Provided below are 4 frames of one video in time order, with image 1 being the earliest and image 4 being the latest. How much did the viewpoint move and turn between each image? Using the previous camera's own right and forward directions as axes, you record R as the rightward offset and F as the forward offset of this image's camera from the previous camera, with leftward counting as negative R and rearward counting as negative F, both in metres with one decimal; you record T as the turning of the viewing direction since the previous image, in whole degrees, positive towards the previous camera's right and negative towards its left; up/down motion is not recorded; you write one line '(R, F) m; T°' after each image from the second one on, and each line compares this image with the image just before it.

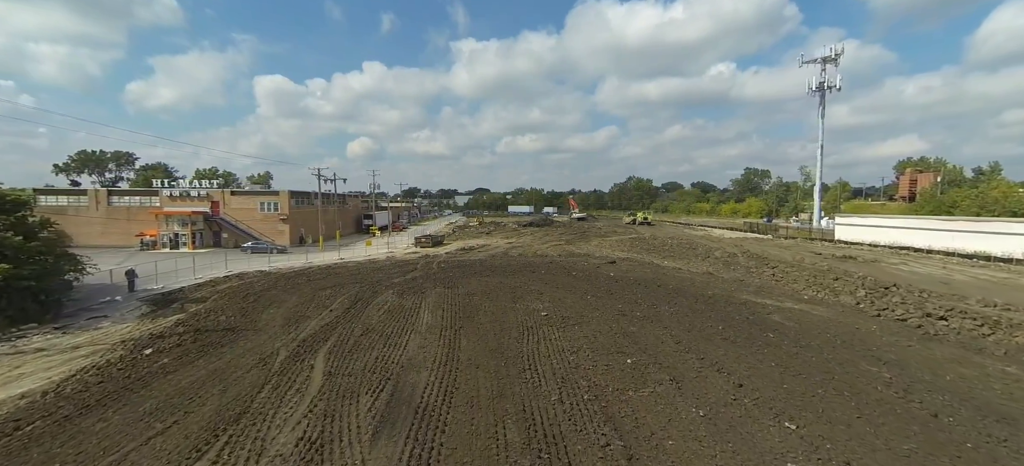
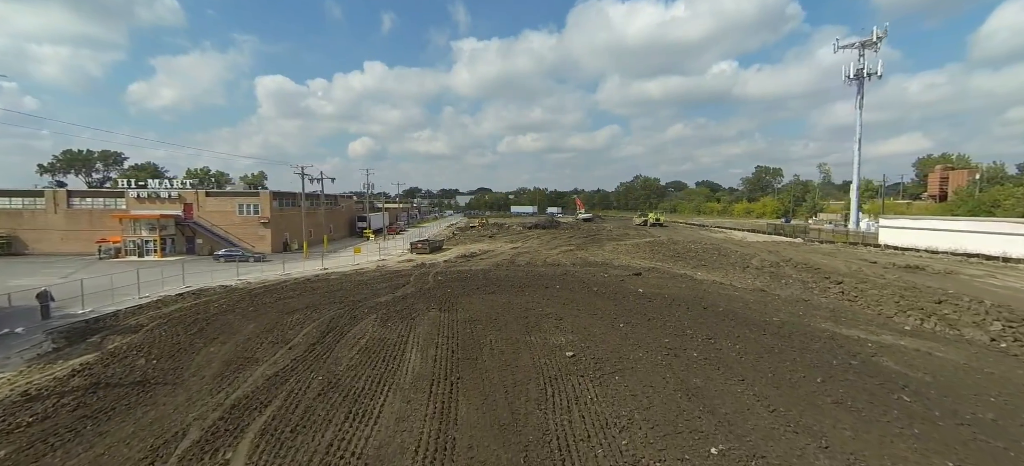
(-0.4, +4.0) m; 0°
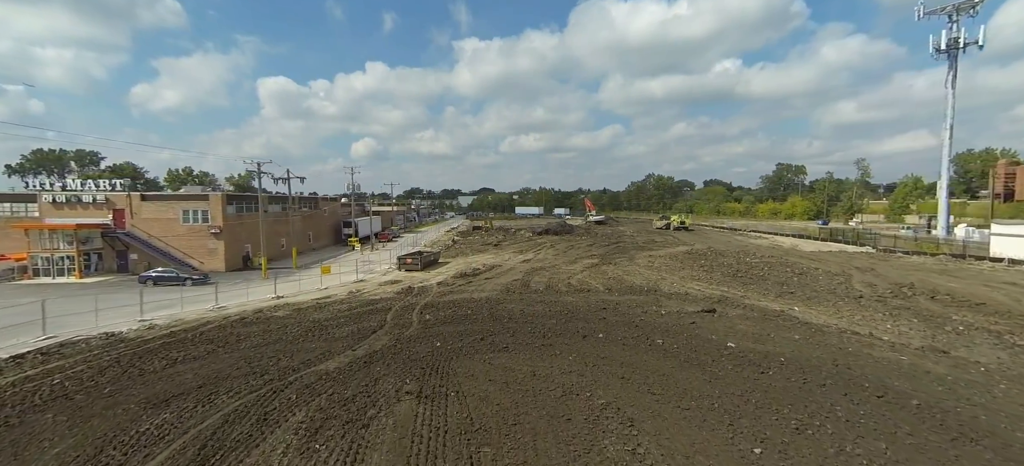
(-0.6, +7.3) m; 0°
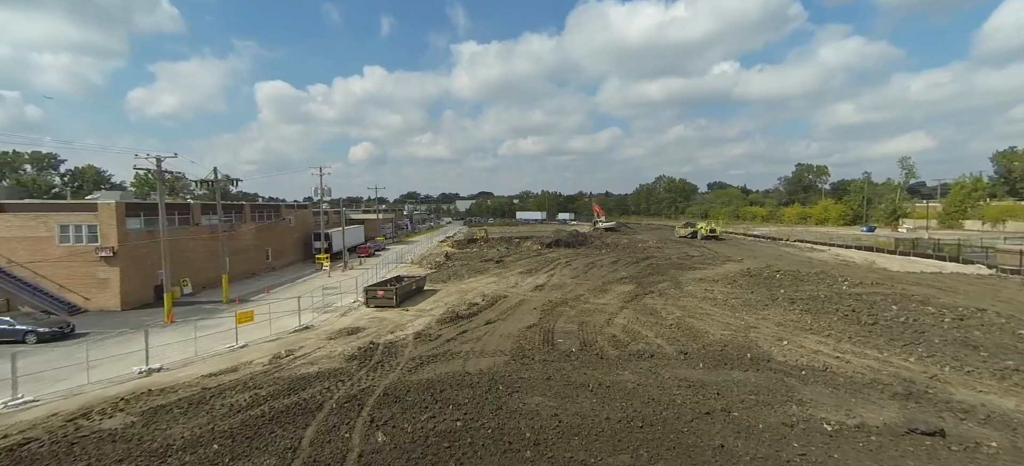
(-0.6, +8.5) m; 0°
